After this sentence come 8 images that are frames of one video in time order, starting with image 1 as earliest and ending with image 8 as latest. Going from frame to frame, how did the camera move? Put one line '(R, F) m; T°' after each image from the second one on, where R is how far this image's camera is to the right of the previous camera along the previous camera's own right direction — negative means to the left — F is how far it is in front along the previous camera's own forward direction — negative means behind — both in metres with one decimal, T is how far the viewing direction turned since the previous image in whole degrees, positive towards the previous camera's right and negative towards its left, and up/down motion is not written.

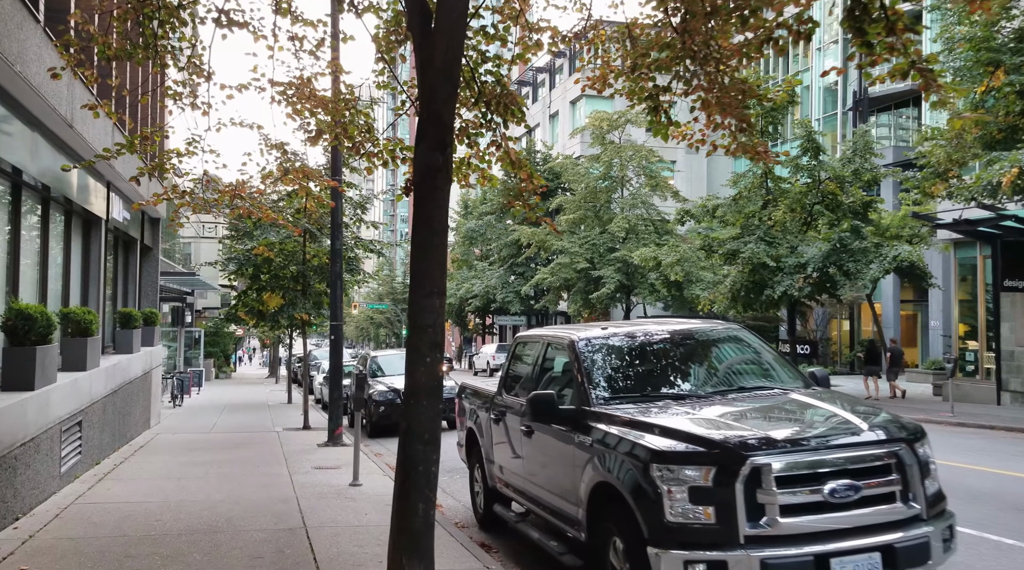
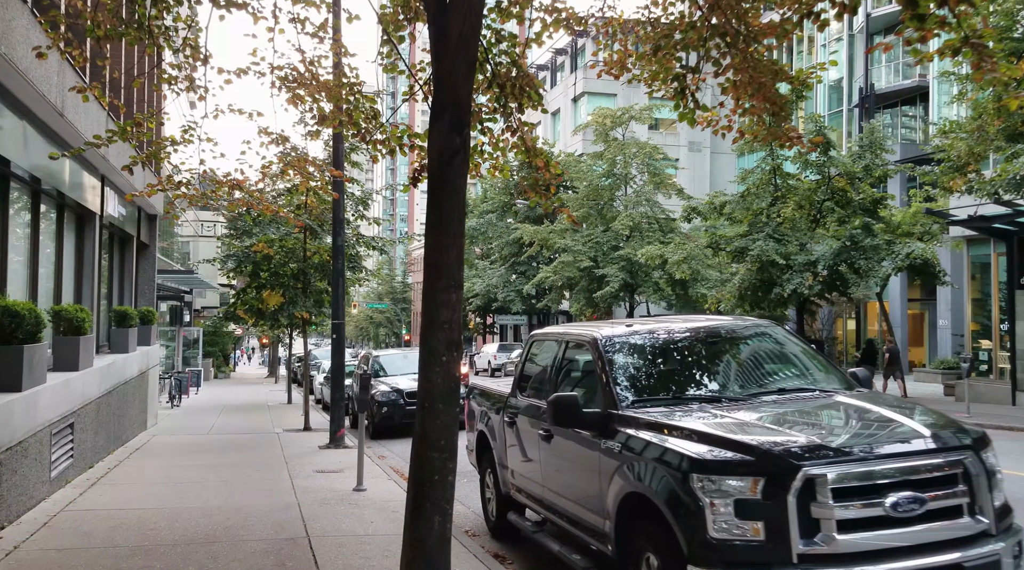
(-0.1, +0.4) m; 0°
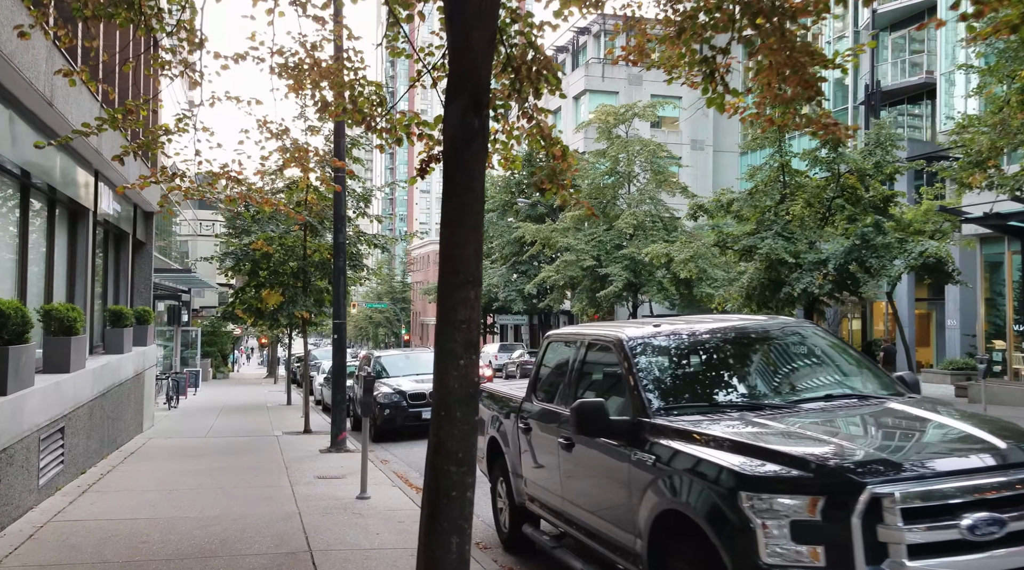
(-0.1, +0.4) m; 0°
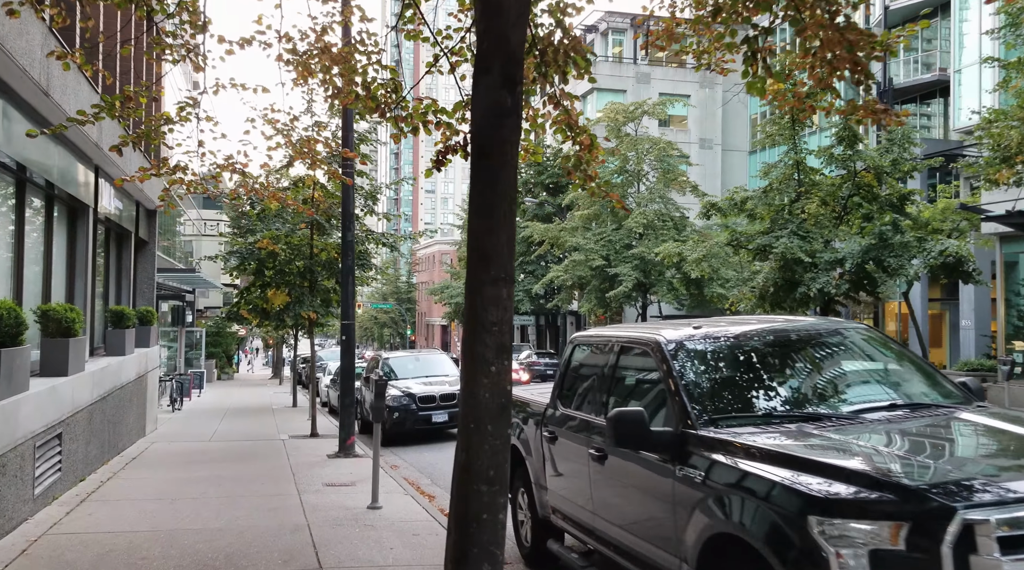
(-0.1, +0.4) m; 0°
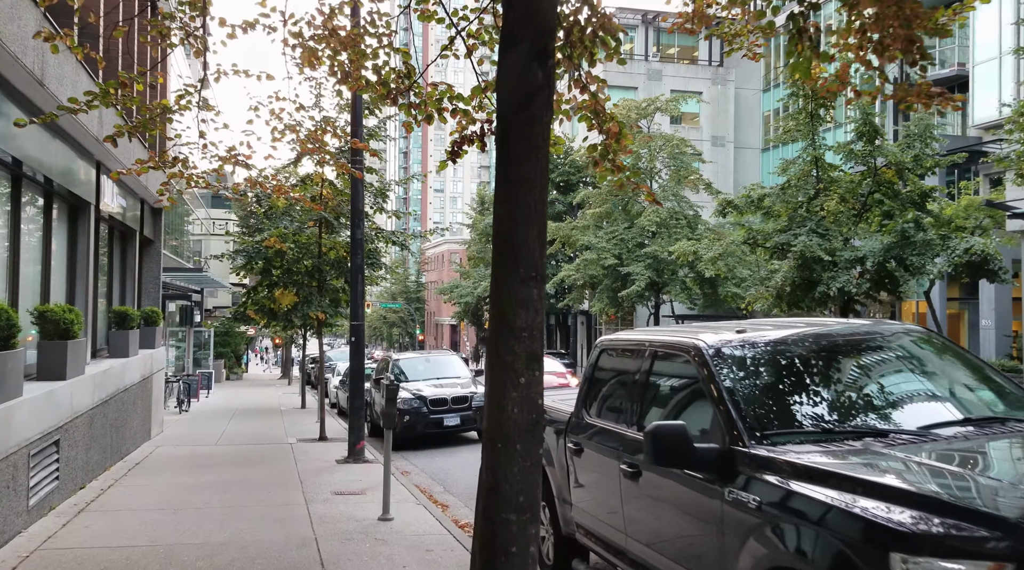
(-0.1, +0.4) m; -1°
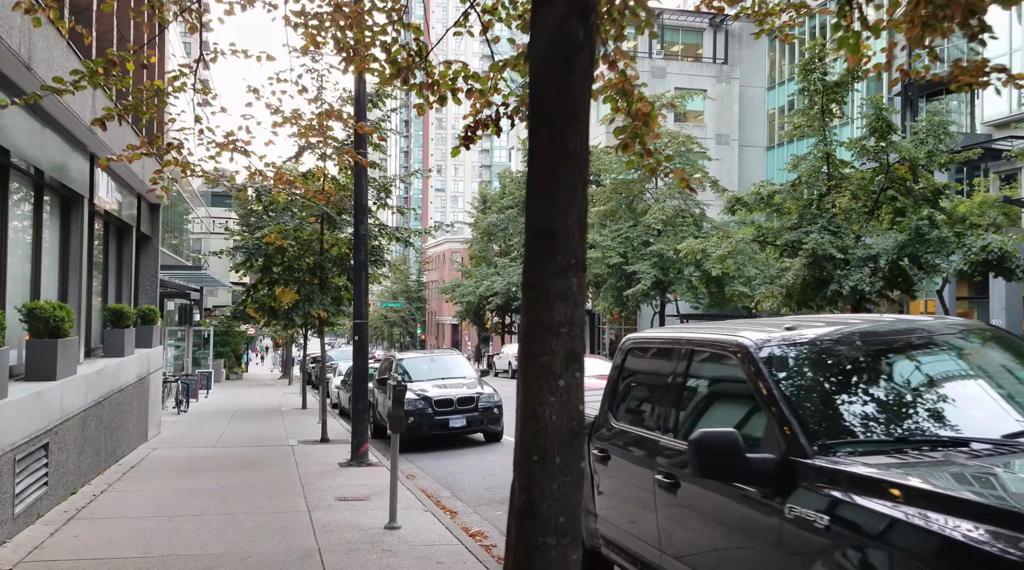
(-0.1, +0.4) m; 0°
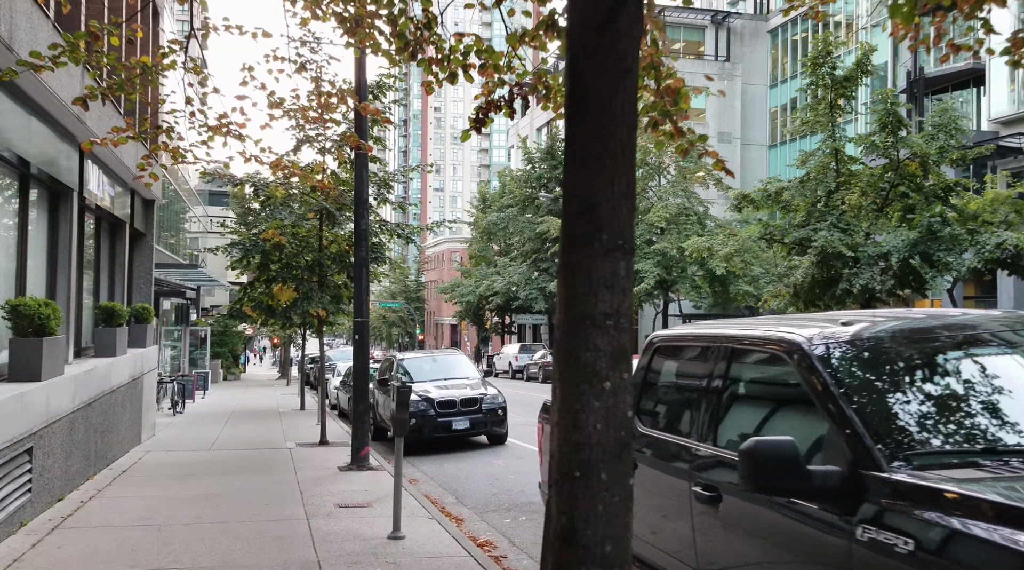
(-0.1, +0.4) m; 0°
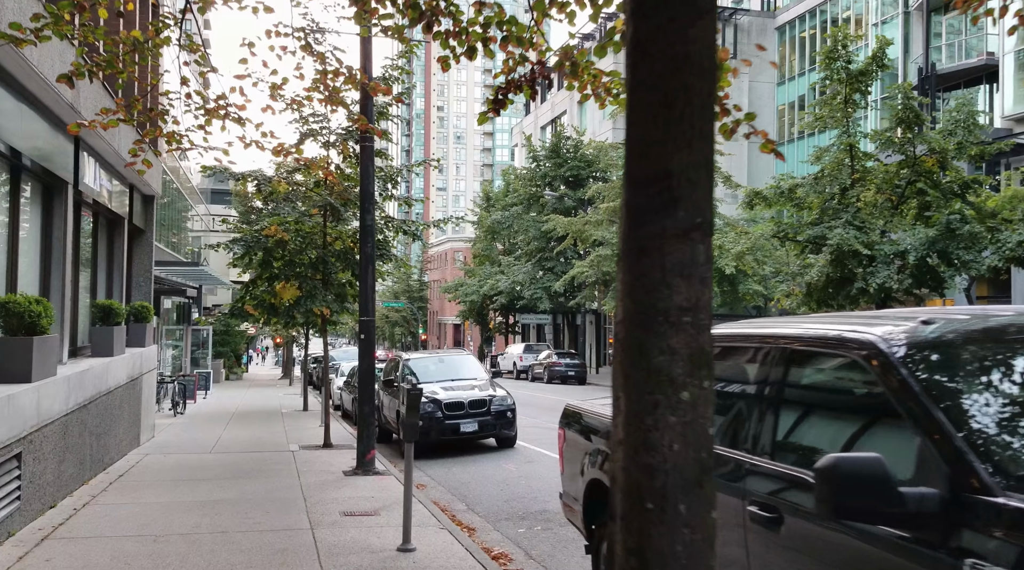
(-0.1, +0.4) m; 0°
